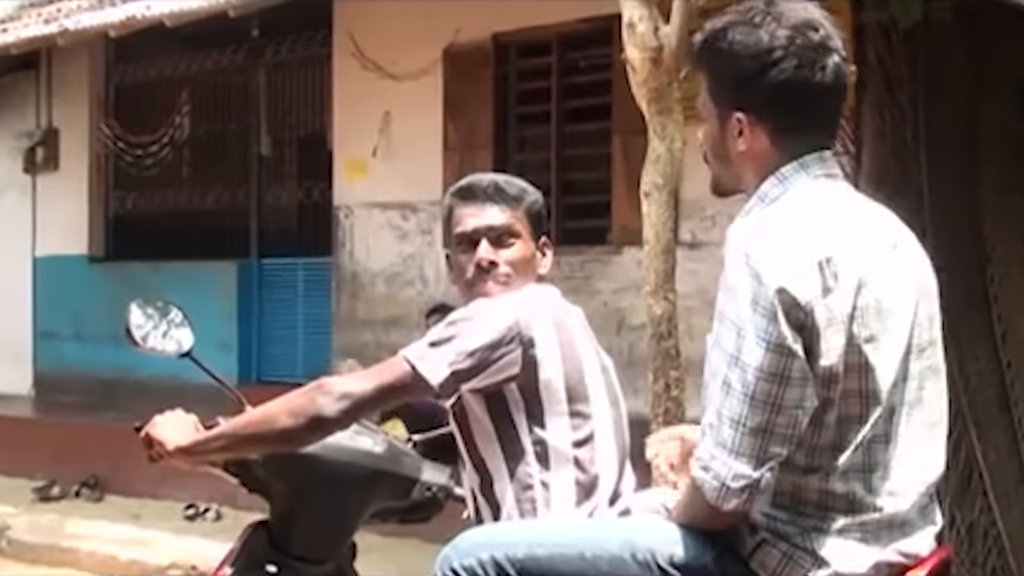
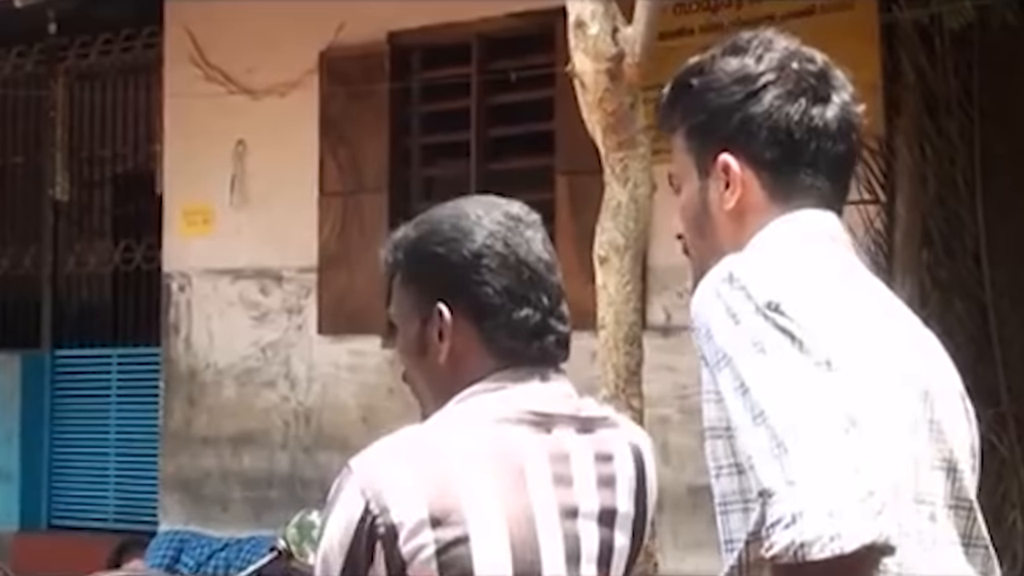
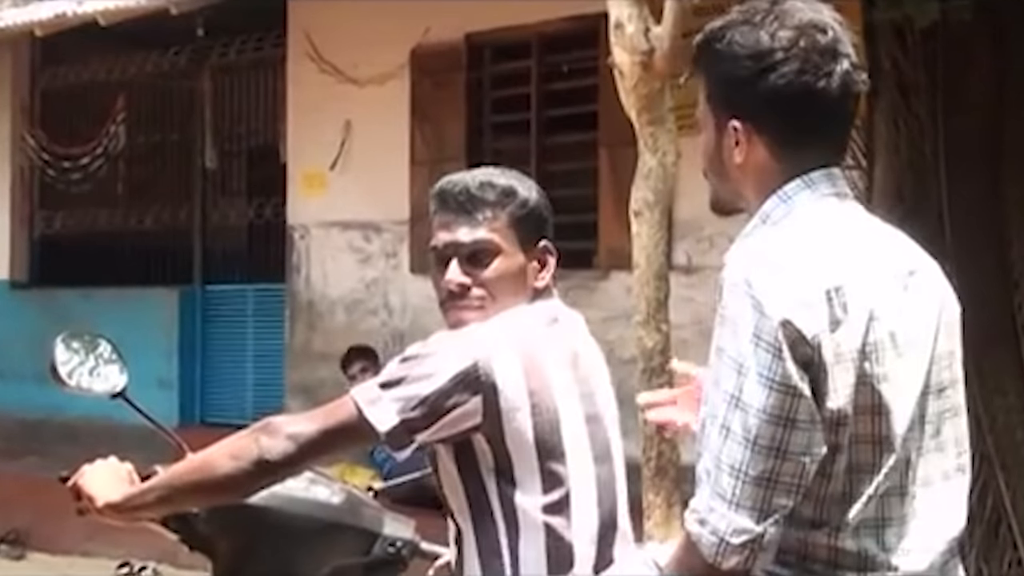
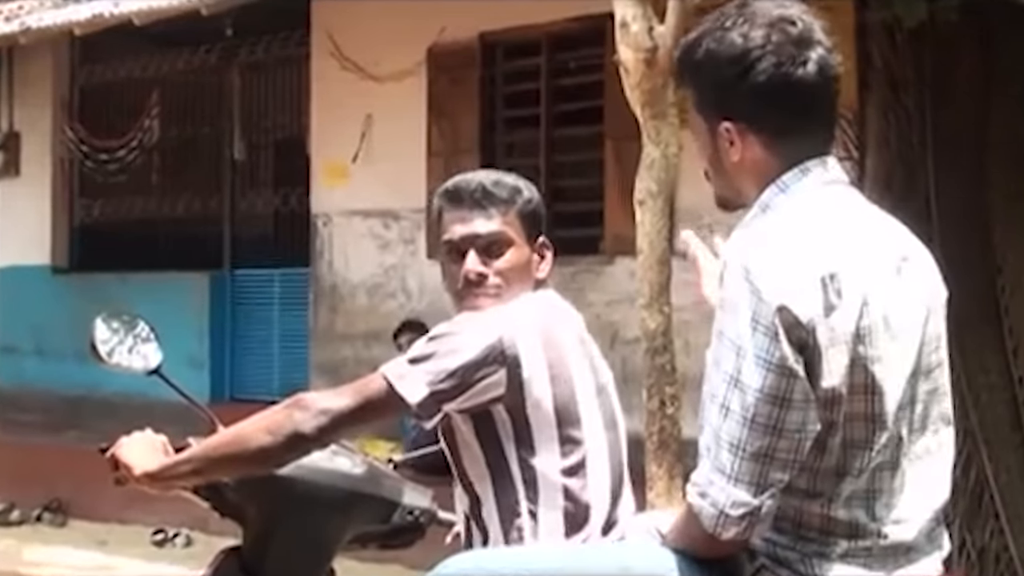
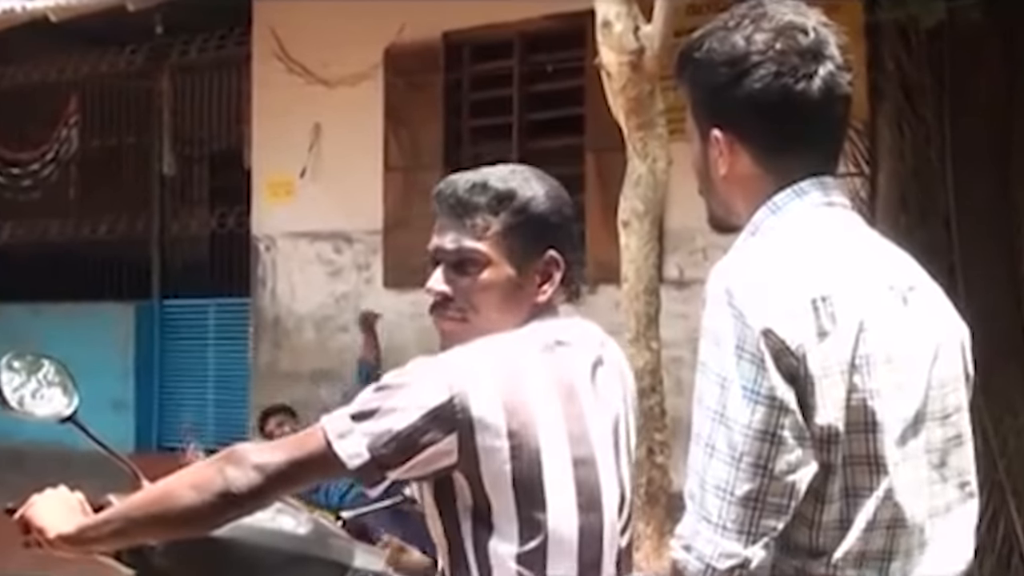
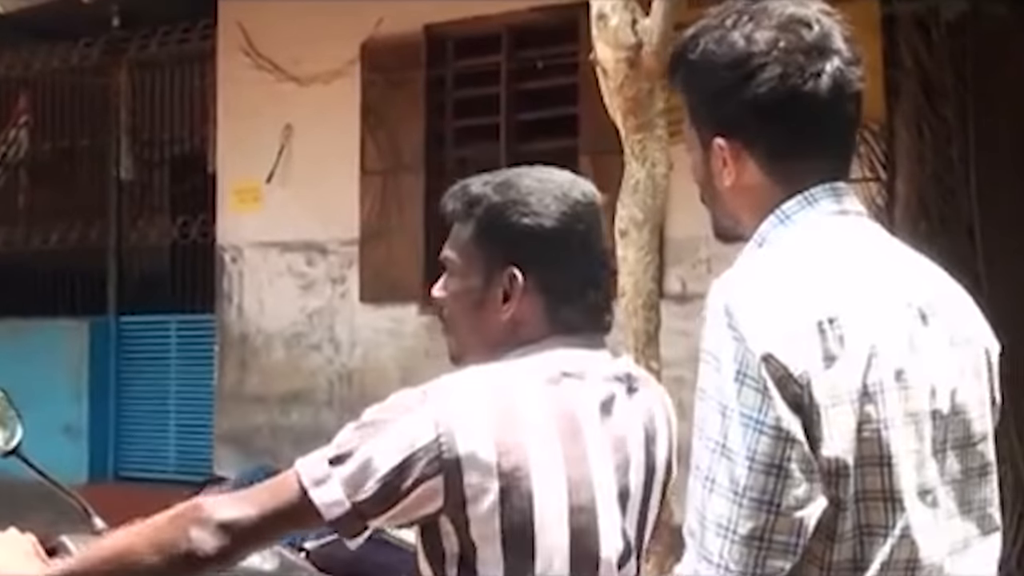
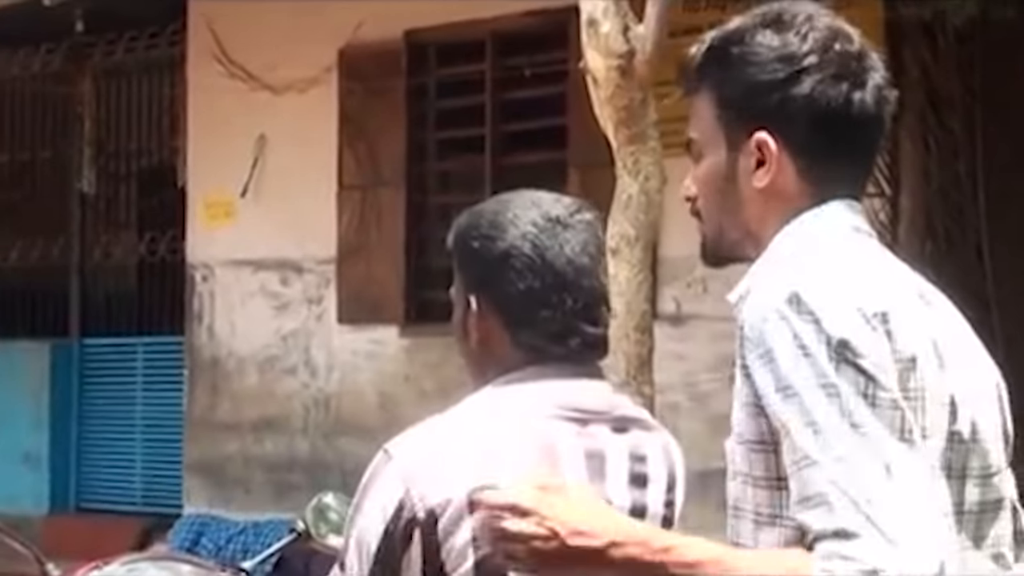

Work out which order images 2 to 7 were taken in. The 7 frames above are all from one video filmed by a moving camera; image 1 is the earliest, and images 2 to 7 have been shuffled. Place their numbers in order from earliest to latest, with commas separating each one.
4, 3, 5, 6, 7, 2
